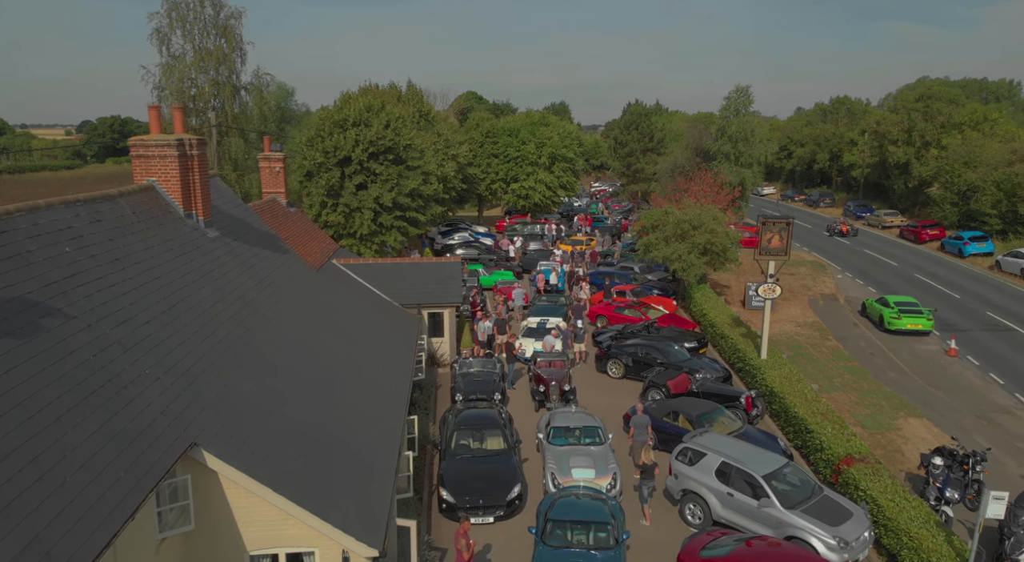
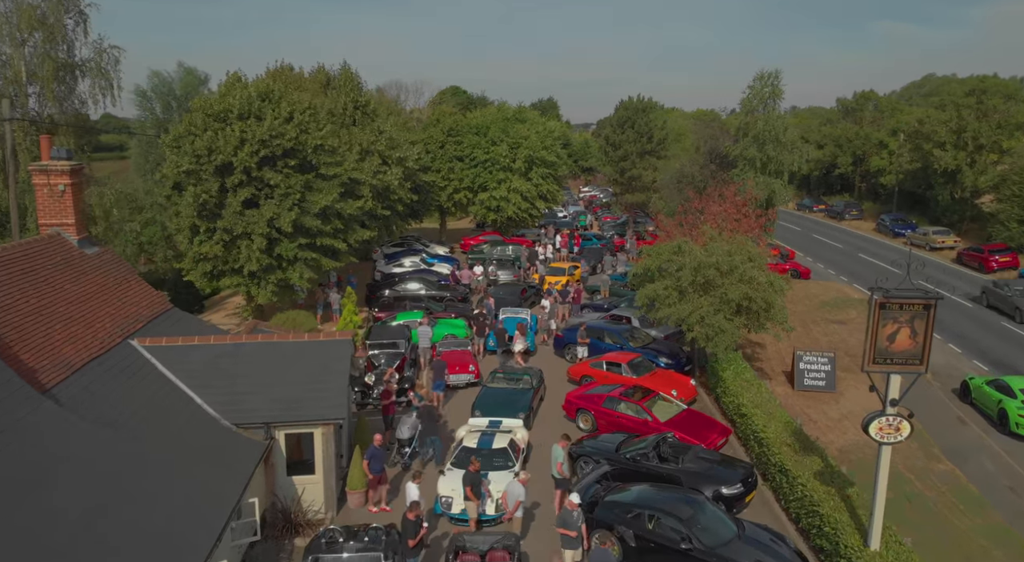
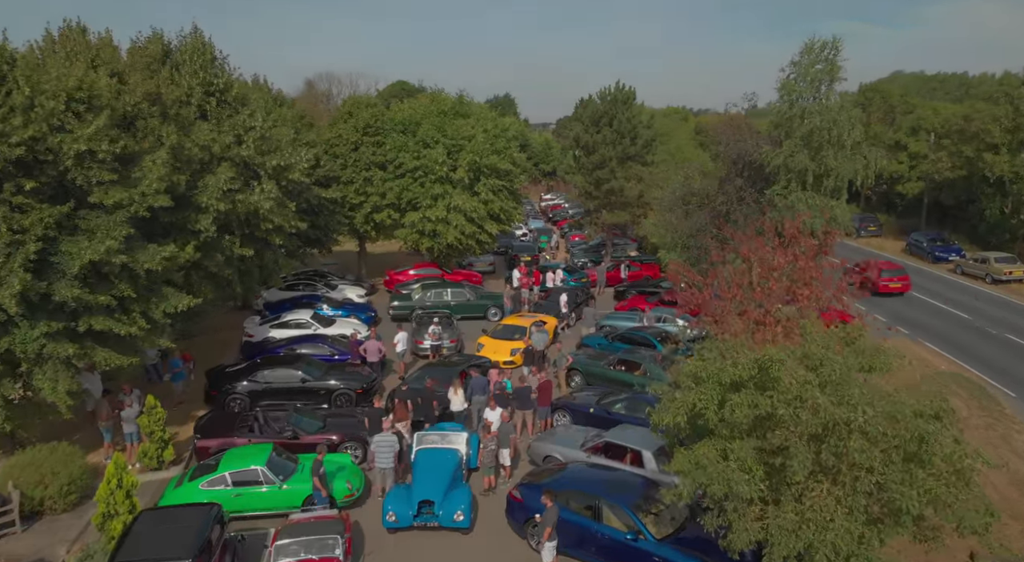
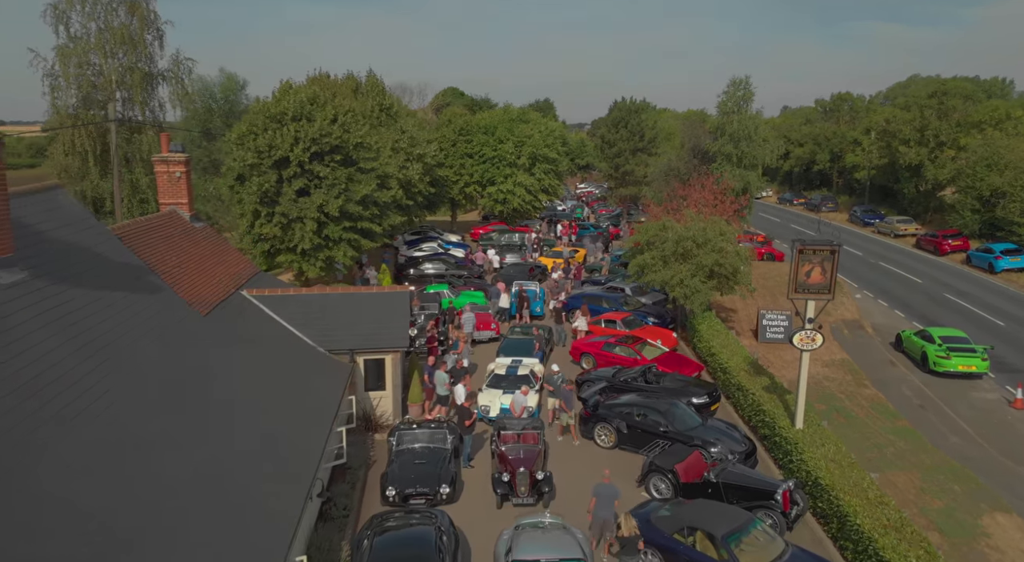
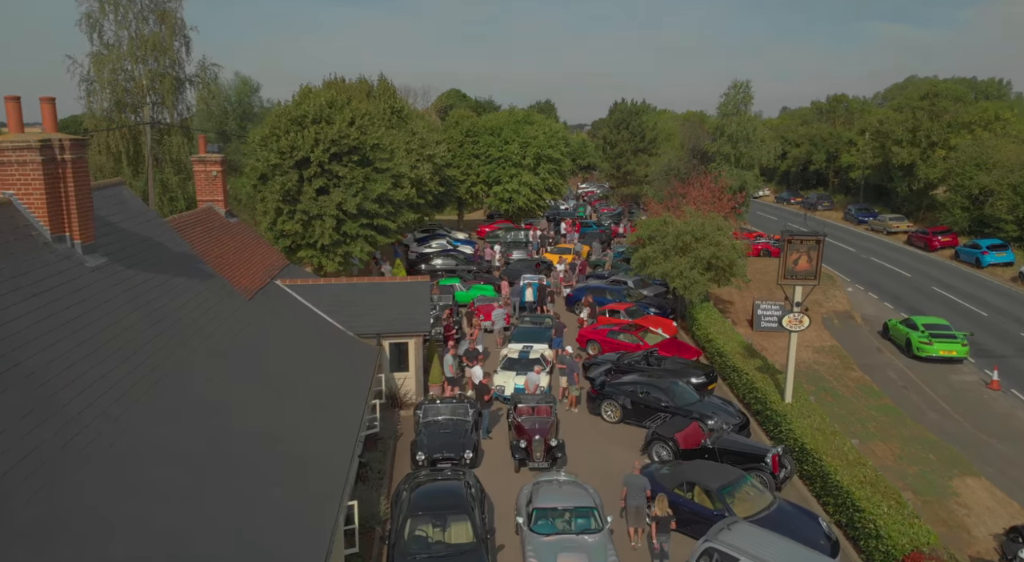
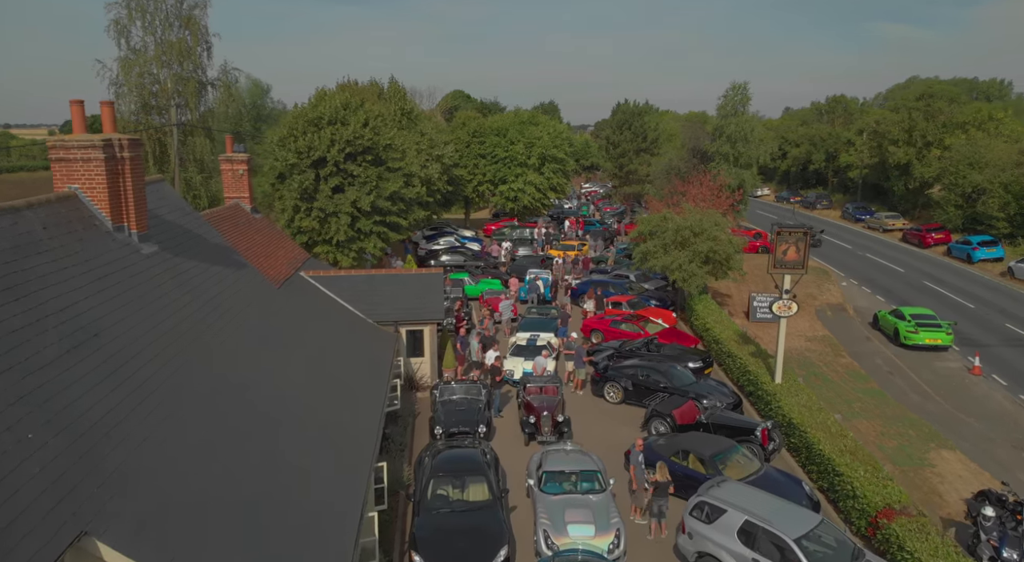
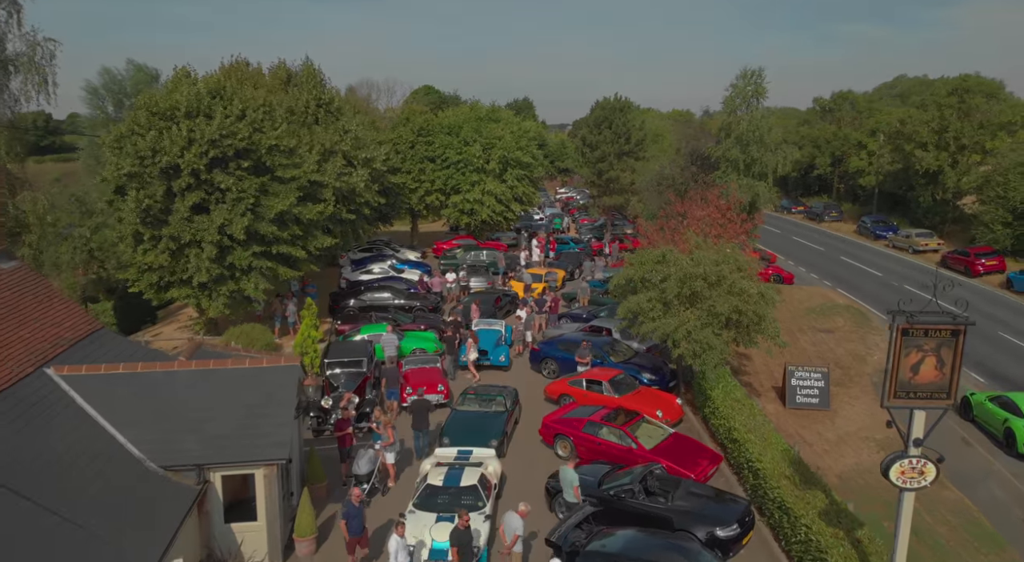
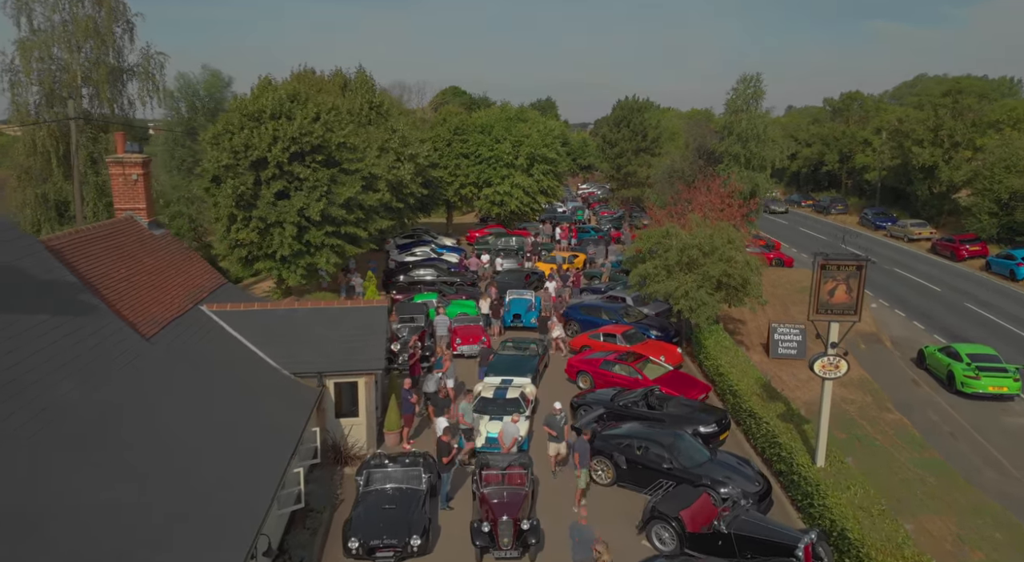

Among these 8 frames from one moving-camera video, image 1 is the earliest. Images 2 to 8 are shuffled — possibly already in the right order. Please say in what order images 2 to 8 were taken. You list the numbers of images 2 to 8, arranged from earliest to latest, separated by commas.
6, 5, 4, 8, 2, 7, 3
